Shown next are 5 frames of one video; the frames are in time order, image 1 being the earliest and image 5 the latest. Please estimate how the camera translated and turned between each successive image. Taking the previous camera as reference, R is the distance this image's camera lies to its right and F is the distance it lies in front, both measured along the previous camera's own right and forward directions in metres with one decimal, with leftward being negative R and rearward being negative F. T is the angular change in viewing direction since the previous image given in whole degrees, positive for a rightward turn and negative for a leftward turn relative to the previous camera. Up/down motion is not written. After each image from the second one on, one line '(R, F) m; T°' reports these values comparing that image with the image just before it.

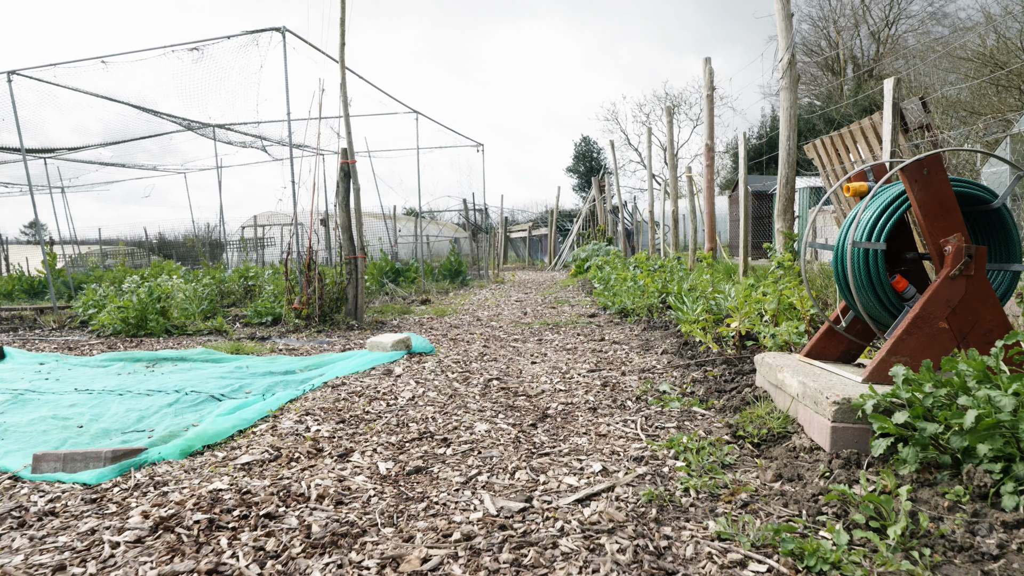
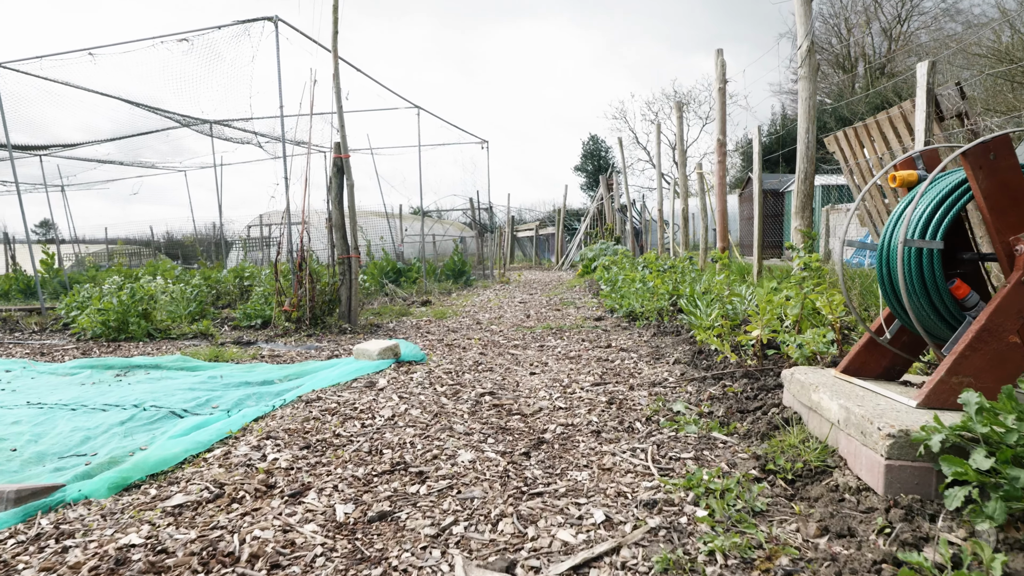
(+0.1, +0.3) m; -1°
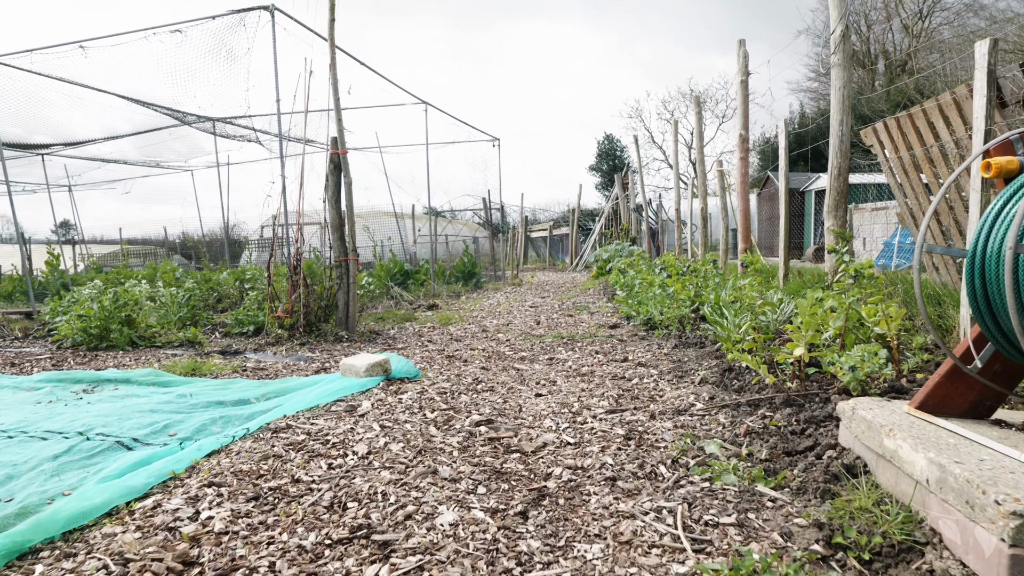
(+0.1, +0.4) m; -1°
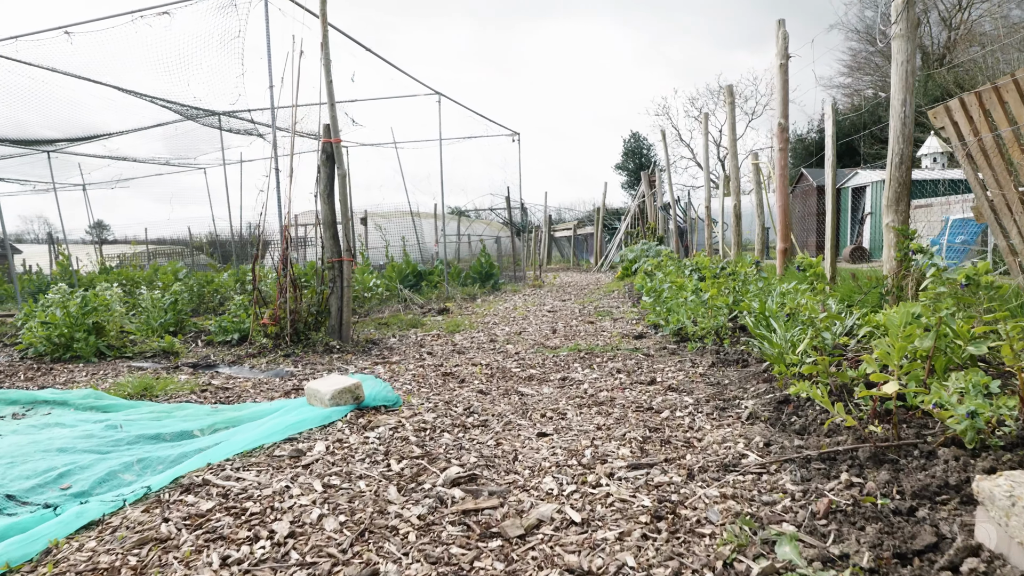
(+0.1, +0.6) m; -2°
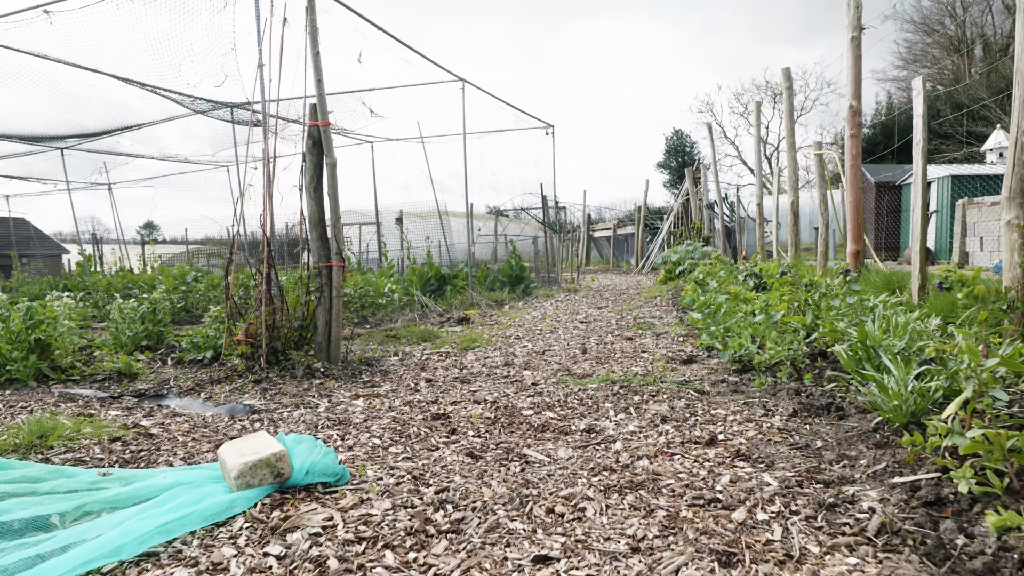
(+0.1, +0.9) m; -3°
